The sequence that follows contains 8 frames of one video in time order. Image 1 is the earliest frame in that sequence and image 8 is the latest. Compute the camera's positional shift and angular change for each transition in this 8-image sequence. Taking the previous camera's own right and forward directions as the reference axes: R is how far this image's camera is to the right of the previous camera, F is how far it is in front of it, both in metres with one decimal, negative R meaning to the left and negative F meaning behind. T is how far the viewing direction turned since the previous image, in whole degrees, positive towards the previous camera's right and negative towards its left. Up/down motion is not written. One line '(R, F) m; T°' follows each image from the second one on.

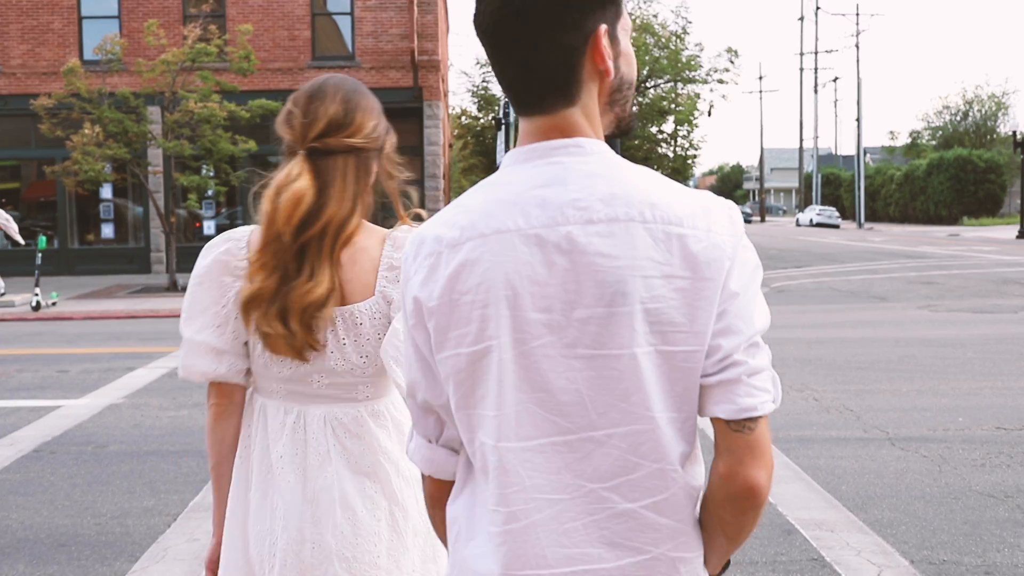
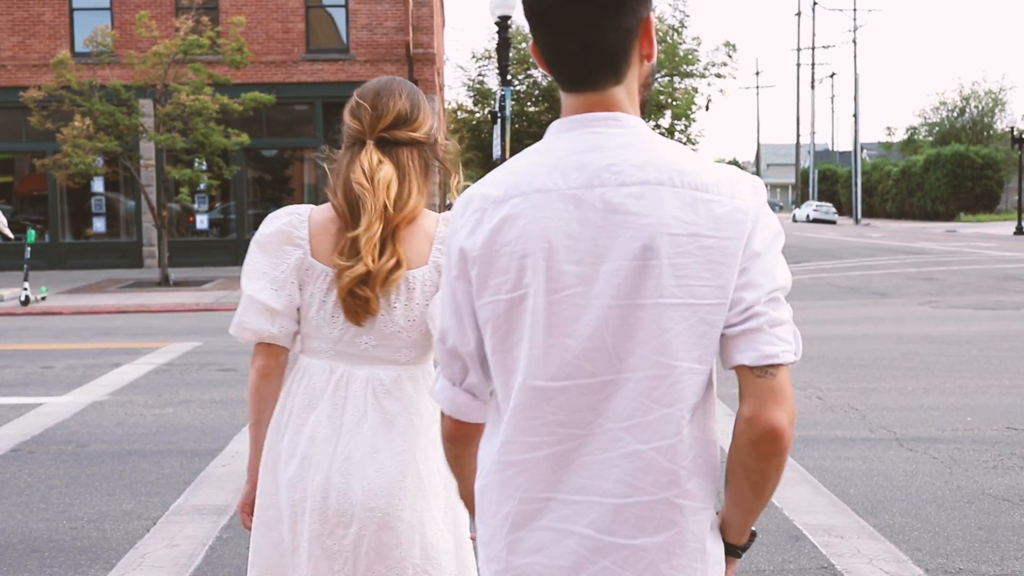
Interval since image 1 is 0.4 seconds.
(0.0, +0.2) m; 0°
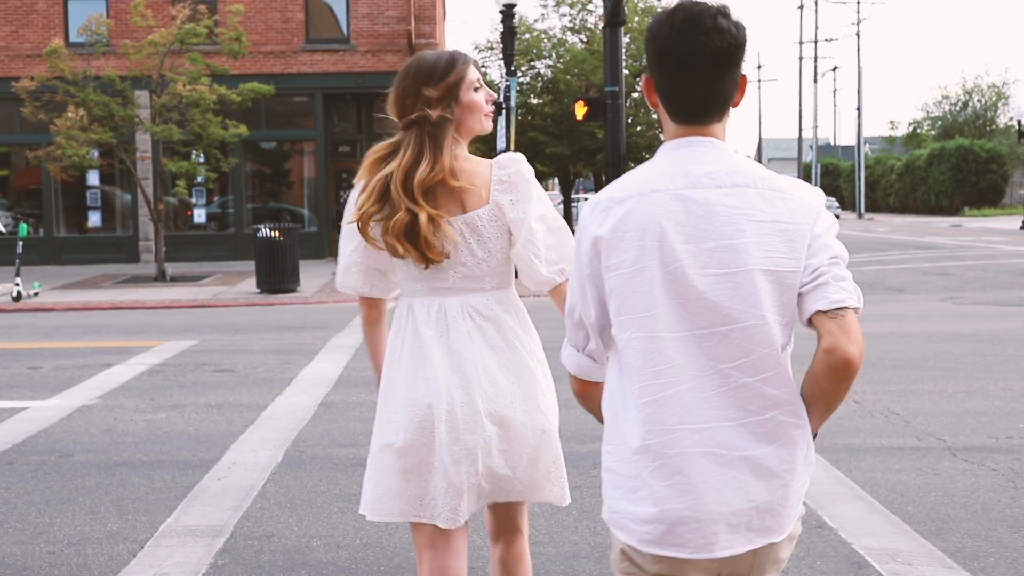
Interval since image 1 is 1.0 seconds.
(-0.1, +0.5) m; 0°
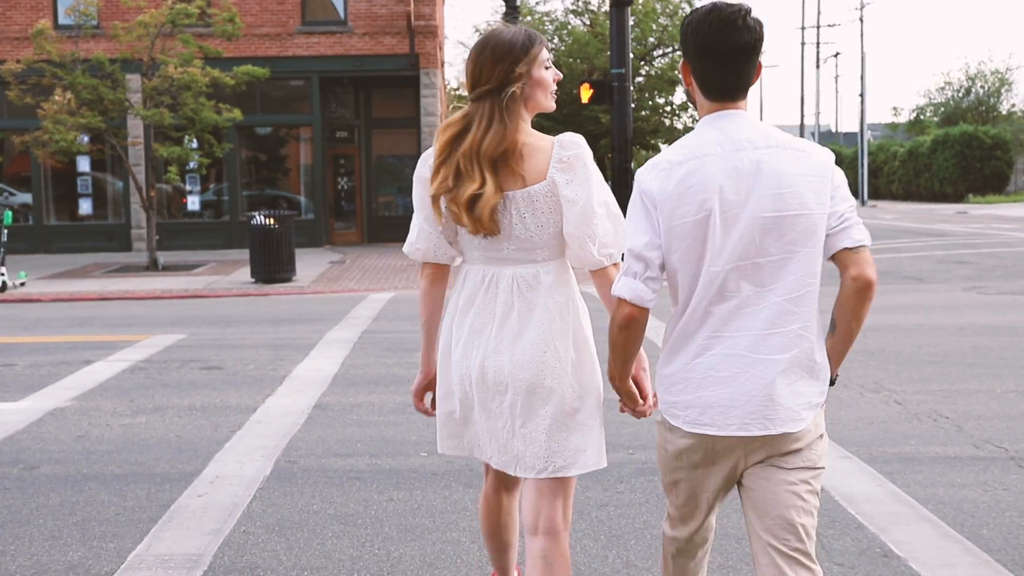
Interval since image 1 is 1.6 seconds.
(-0.1, +0.6) m; 0°
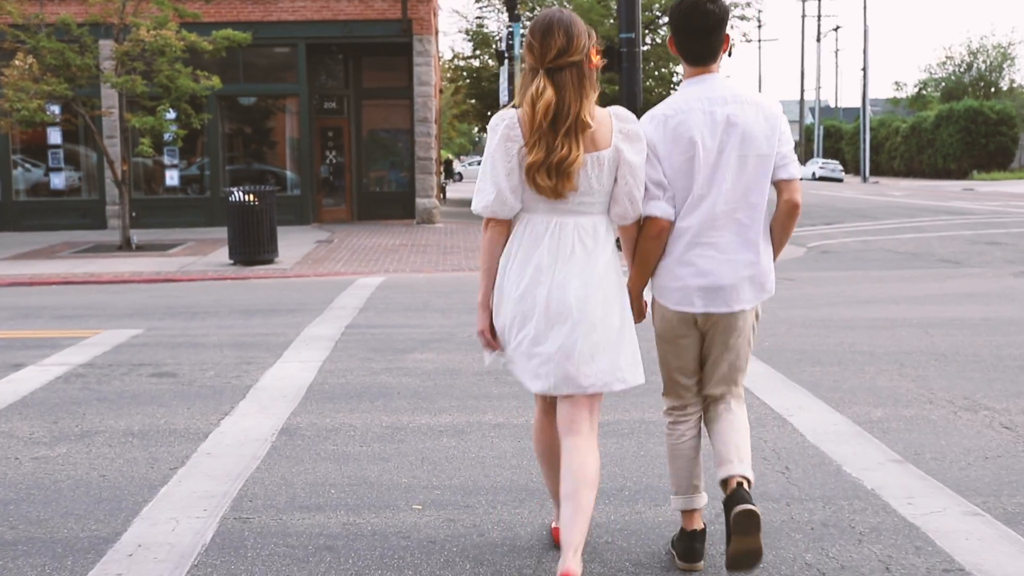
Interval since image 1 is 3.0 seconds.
(-0.1, +1.4) m; 0°
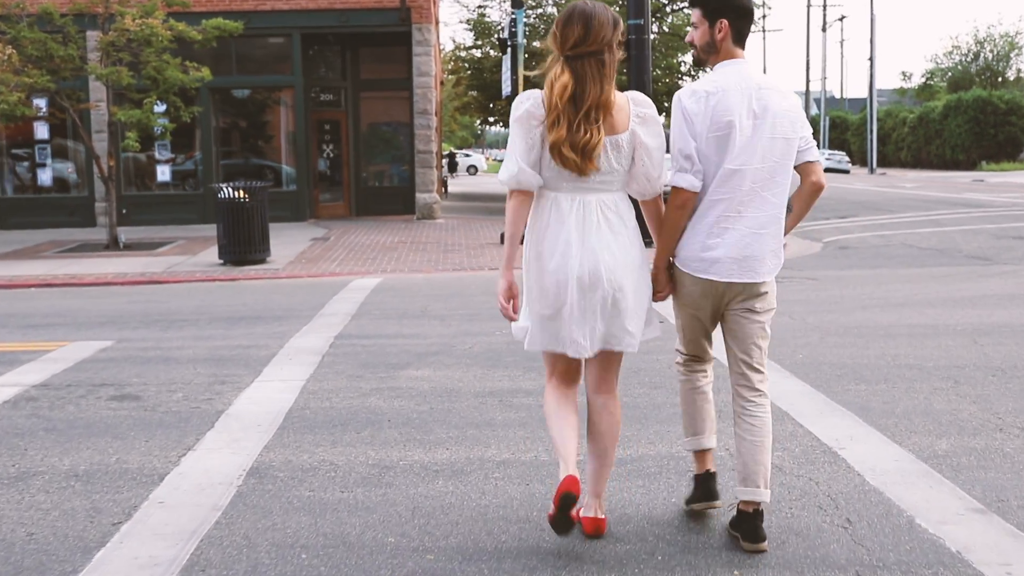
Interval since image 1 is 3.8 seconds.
(0.0, +0.8) m; 0°
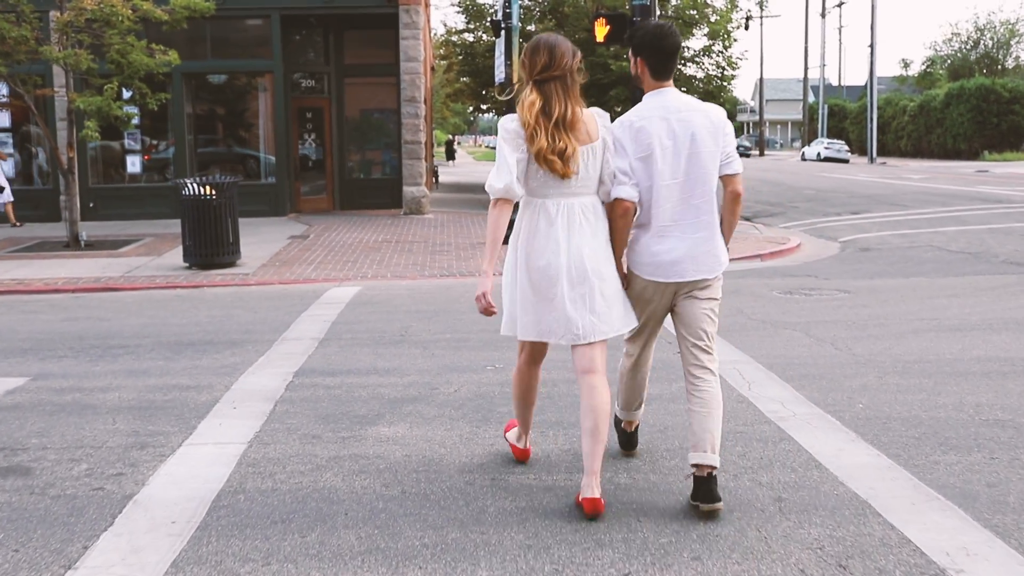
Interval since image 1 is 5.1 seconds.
(0.0, +1.4) m; 0°
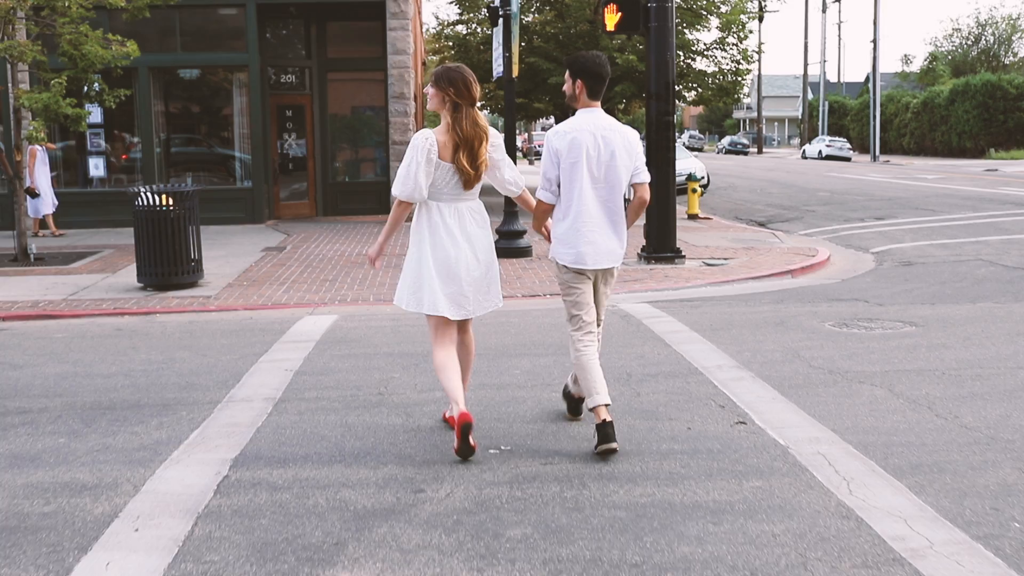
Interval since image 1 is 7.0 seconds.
(-0.1, +1.7) m; 0°
